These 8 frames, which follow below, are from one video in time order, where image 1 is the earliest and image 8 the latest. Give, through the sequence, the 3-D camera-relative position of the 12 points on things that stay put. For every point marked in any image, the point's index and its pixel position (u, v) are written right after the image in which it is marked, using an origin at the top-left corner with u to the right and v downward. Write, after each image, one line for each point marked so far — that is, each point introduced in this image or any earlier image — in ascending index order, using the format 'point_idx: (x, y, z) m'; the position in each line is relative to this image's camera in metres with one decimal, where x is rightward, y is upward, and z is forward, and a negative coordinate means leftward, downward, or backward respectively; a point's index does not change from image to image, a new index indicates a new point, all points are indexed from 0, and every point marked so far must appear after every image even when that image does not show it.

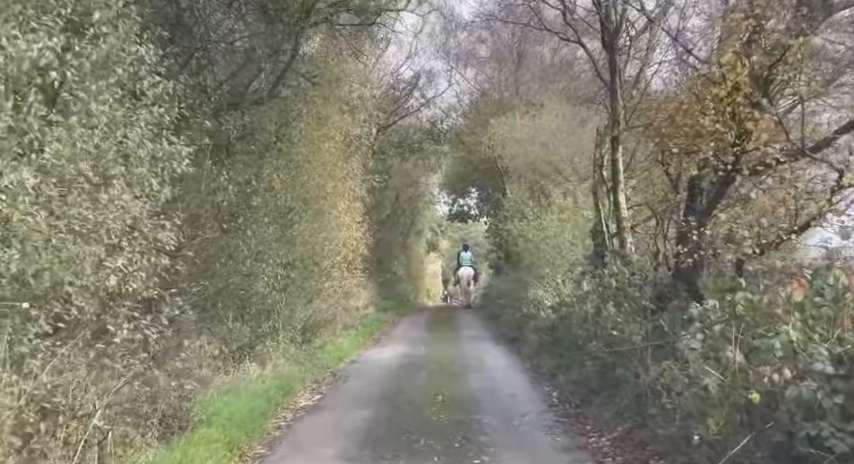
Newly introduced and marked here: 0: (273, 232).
0: (-2.6, 0.0, +19.7) m
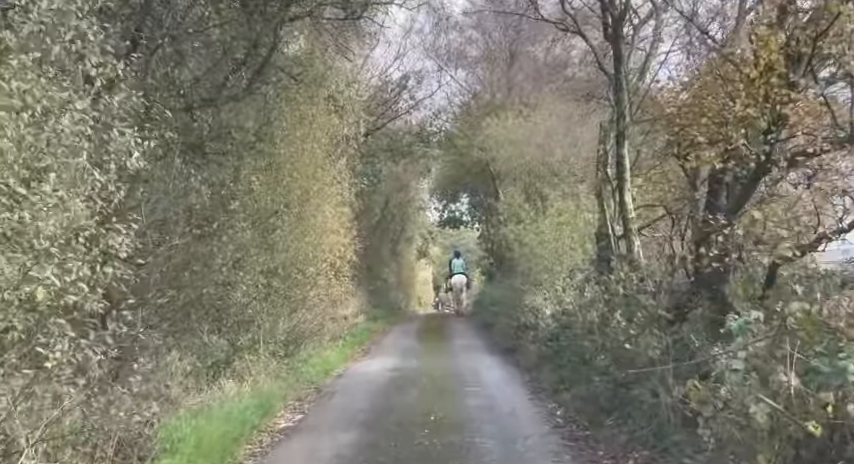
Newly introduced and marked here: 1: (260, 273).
0: (-2.8, -0.1, +18.4) m
1: (-2.7, -0.6, +18.9) m
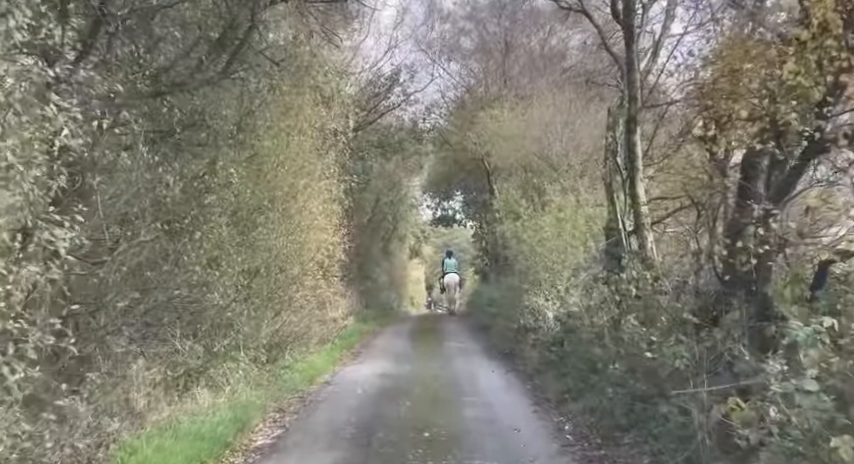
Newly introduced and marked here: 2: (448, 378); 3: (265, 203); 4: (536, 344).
0: (-2.9, -0.1, +17.1) m
1: (-2.8, -0.6, +17.5) m
2: (+0.3, -2.3, +18.3) m
3: (-2.9, +0.5, +19.4) m
4: (+1.8, -1.8, +18.4) m
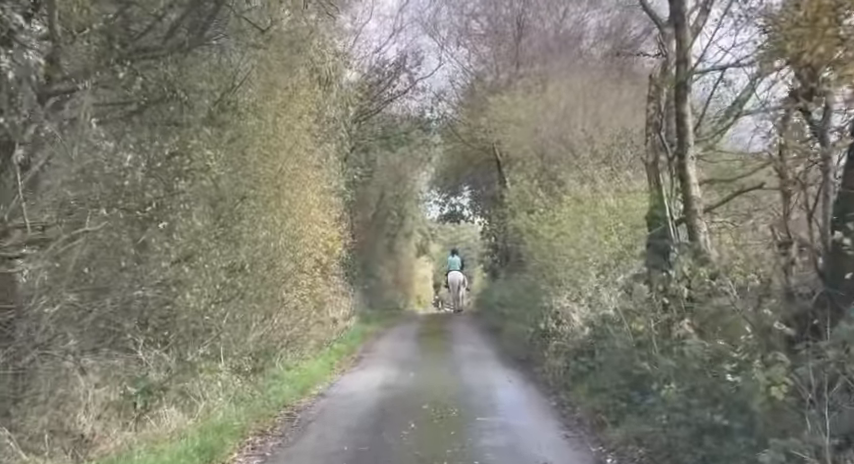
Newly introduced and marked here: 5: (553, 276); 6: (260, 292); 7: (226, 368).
0: (-2.8, +0.1, +14.8) m
1: (-2.7, -0.5, +15.3) m
2: (+0.4, -2.2, +16.0) m
3: (-2.8, +0.6, +17.1) m
4: (+1.9, -1.7, +16.1) m
5: (+2.2, -0.7, +19.5) m
6: (-2.6, -1.0, +17.9) m
7: (-2.6, -1.8, +15.0) m
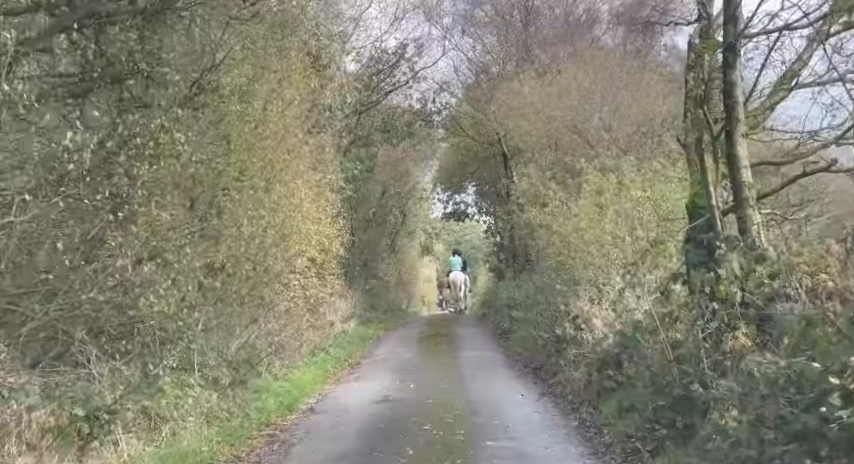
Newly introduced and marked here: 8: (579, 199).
0: (-2.8, +0.1, +13.0) m
1: (-2.7, -0.4, +13.5) m
2: (+0.5, -2.1, +14.2) m
3: (-2.8, +0.7, +15.3) m
4: (+1.9, -1.6, +14.3) m
5: (+2.2, -0.7, +17.7) m
6: (-2.6, -0.9, +16.1) m
7: (-2.6, -1.7, +13.2) m
8: (+2.5, +0.6, +19.1) m
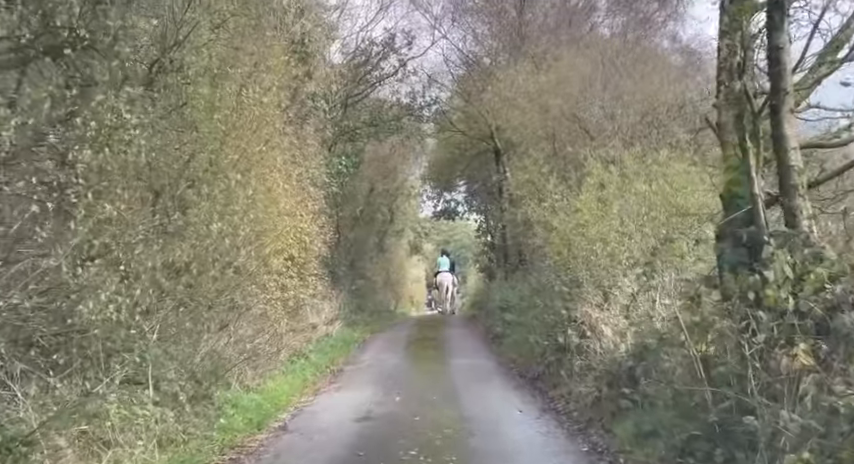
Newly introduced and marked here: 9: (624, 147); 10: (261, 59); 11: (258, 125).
0: (-2.9, +0.2, +11.4) m
1: (-2.8, -0.4, +11.9) m
2: (+0.3, -2.1, +12.6) m
3: (-2.9, +0.7, +13.7) m
4: (+1.8, -1.5, +12.7) m
5: (+2.0, -0.6, +16.1) m
6: (-2.7, -0.8, +14.5) m
7: (-2.7, -1.7, +11.6) m
8: (+2.3, +0.6, +17.5) m
9: (+3.3, +1.4, +19.0) m
10: (-2.6, +2.7, +17.9) m
11: (-2.6, +1.6, +16.8) m
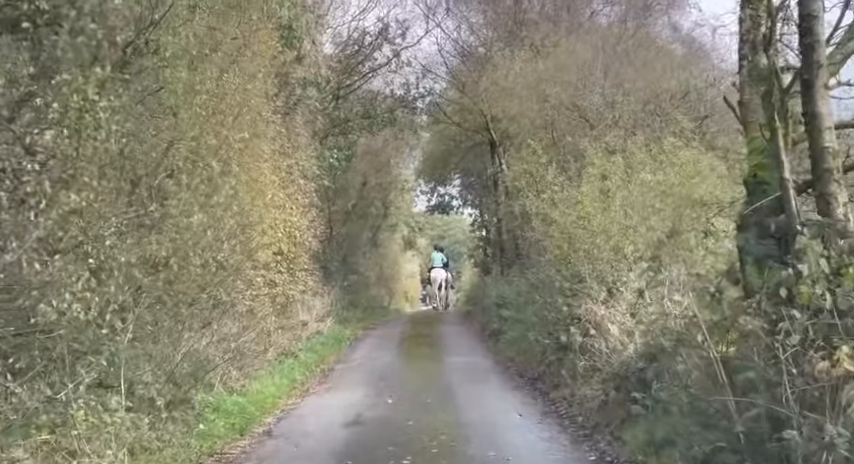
0: (-3.0, +0.2, +10.6) m
1: (-2.9, -0.3, +11.0) m
2: (+0.3, -2.0, +11.8) m
3: (-3.0, +0.8, +12.9) m
4: (+1.7, -1.5, +11.9) m
5: (+2.0, -0.5, +15.3) m
6: (-2.8, -0.8, +13.7) m
7: (-2.8, -1.6, +10.7) m
8: (+2.3, +0.7, +16.7) m
9: (+3.2, +1.5, +18.2) m
10: (-2.7, +2.8, +17.0) m
11: (-2.6, +1.7, +16.0) m
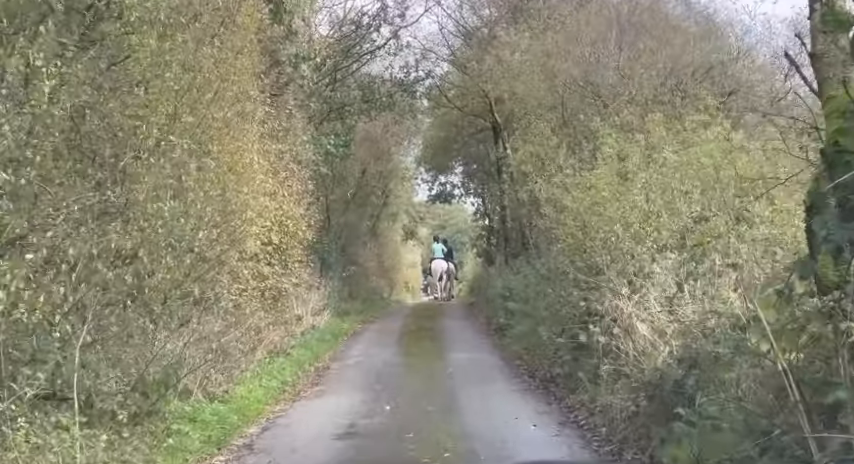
0: (-3.0, +0.3, +9.1) m
1: (-2.9, -0.2, +9.6) m
2: (+0.3, -1.9, +10.4) m
3: (-3.0, +0.9, +11.4) m
4: (+1.7, -1.3, +10.5) m
5: (+2.0, -0.4, +13.9) m
6: (-2.8, -0.6, +12.2) m
7: (-2.8, -1.5, +9.3) m
8: (+2.3, +0.9, +15.2) m
9: (+3.2, +1.7, +16.7) m
10: (-2.7, +3.0, +15.6) m
11: (-2.6, +1.8, +14.5) m
